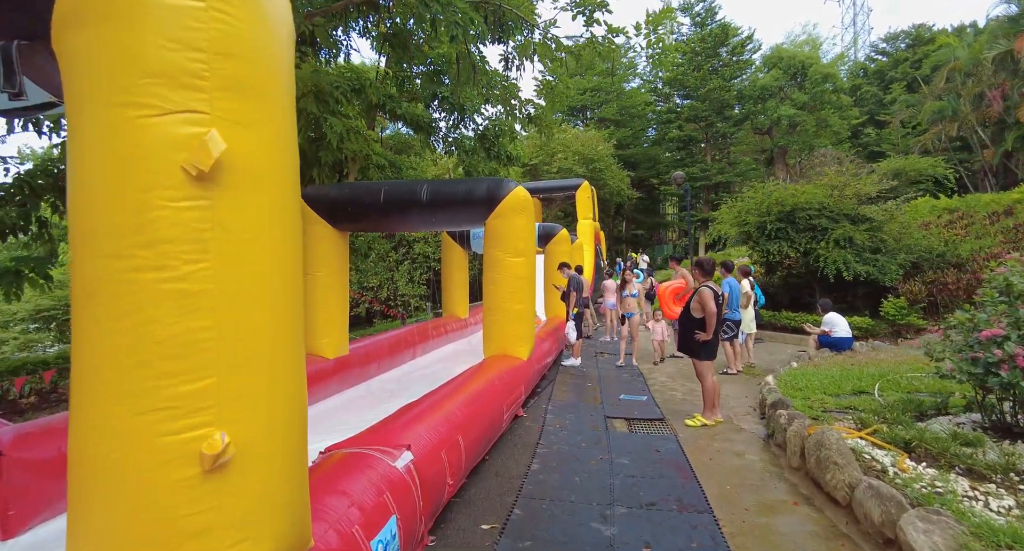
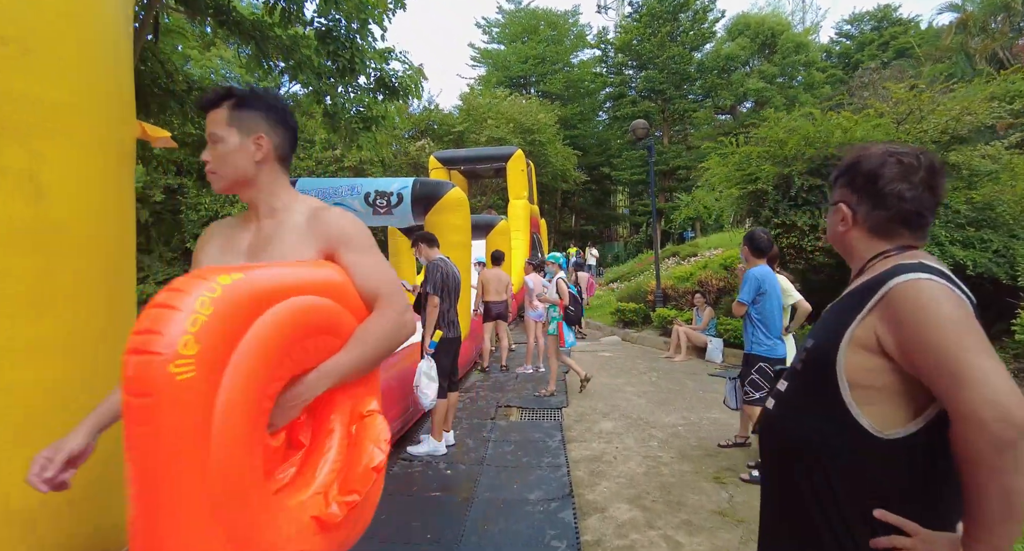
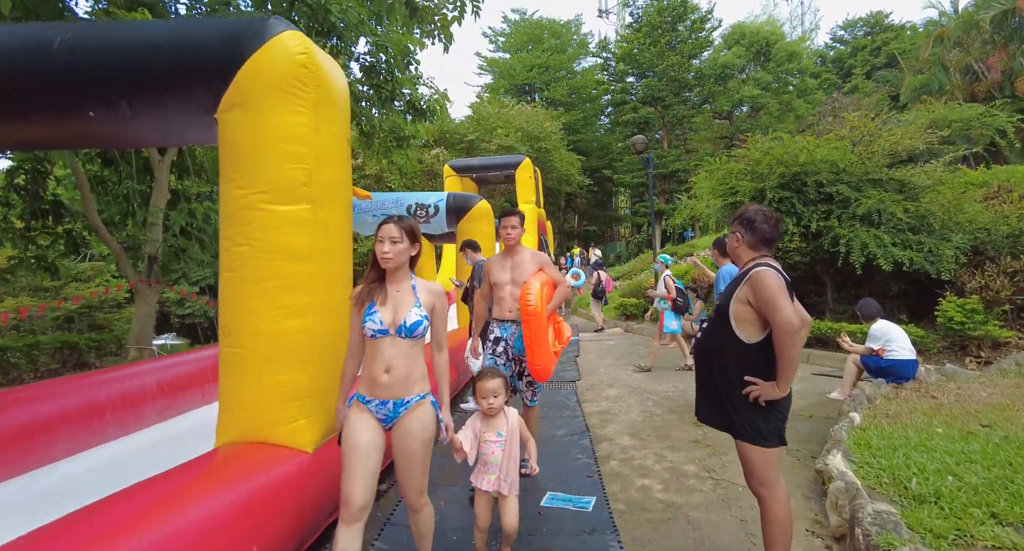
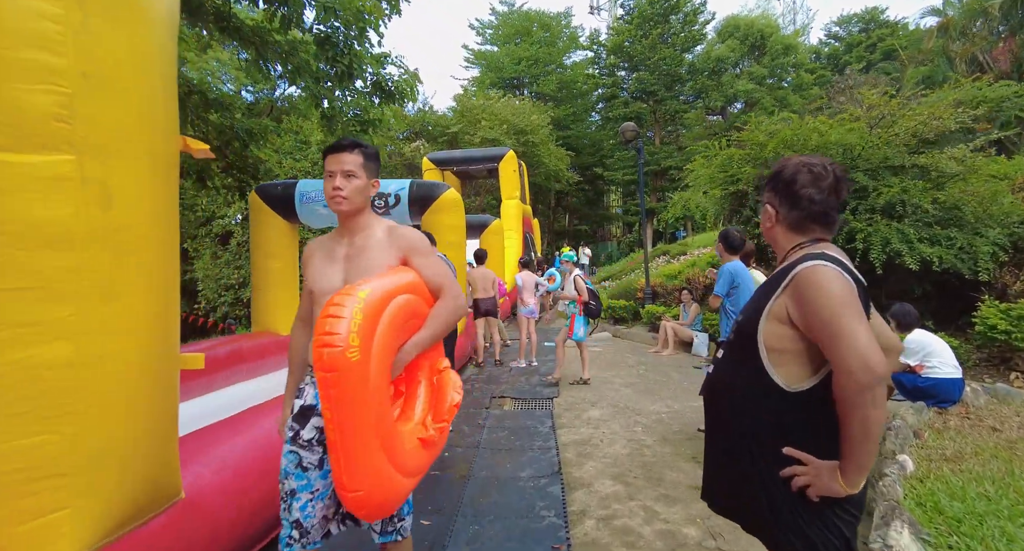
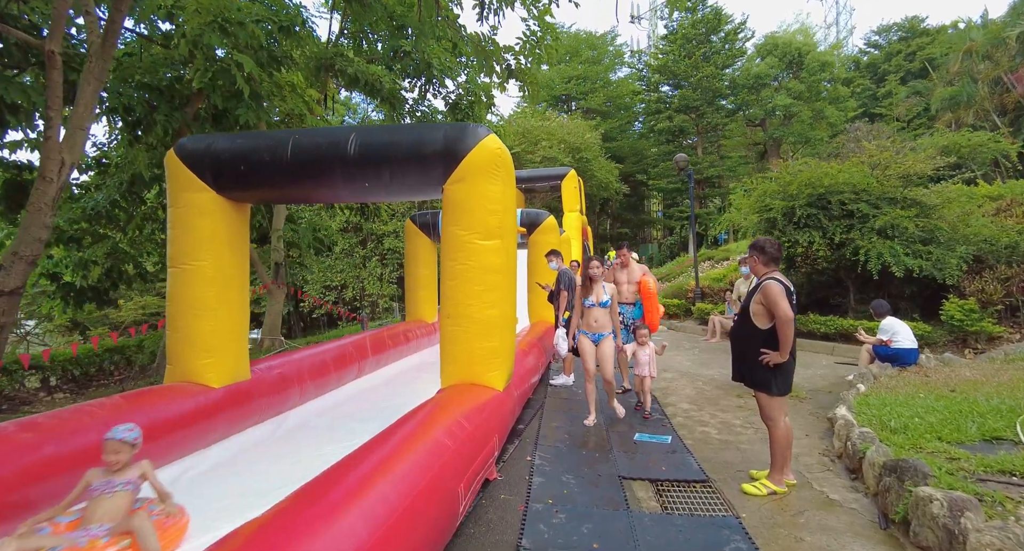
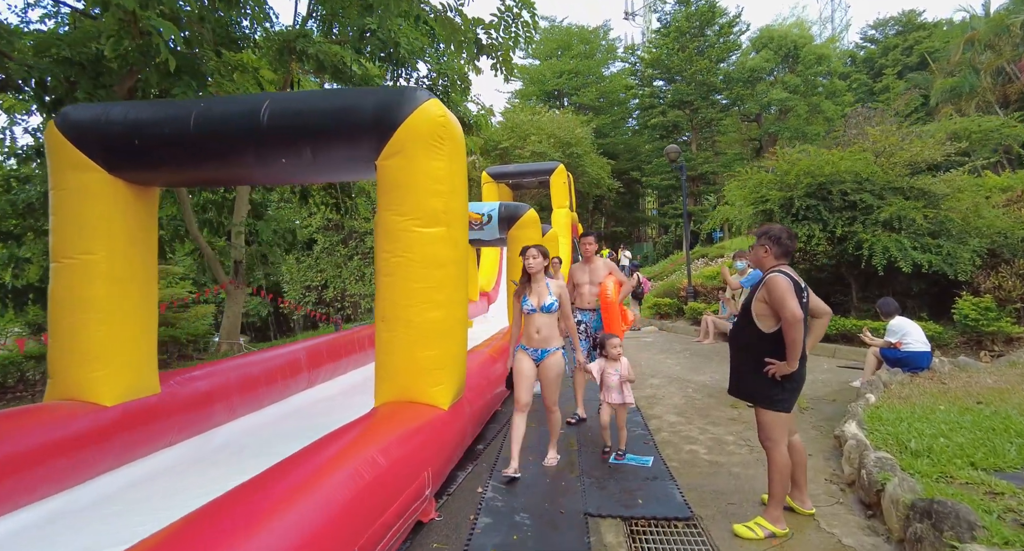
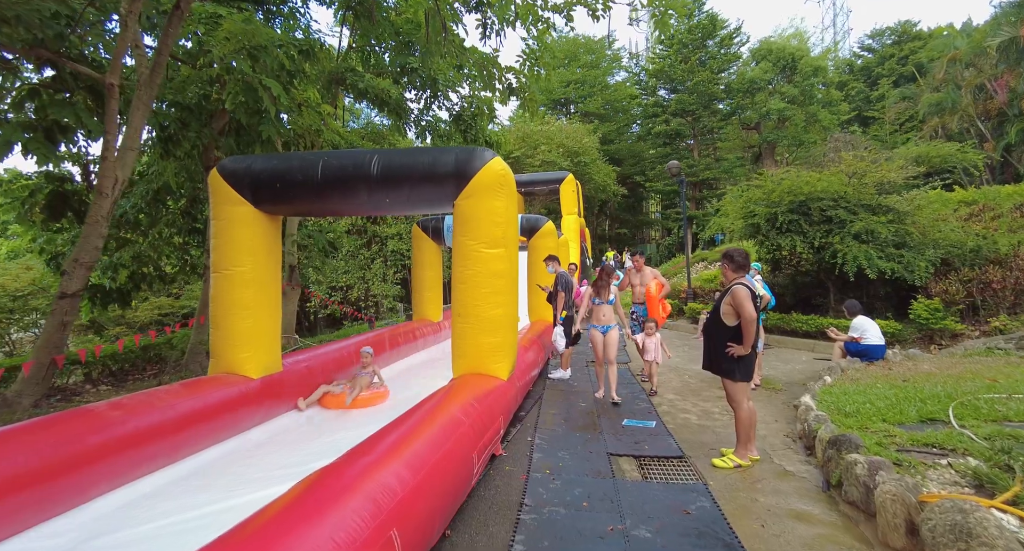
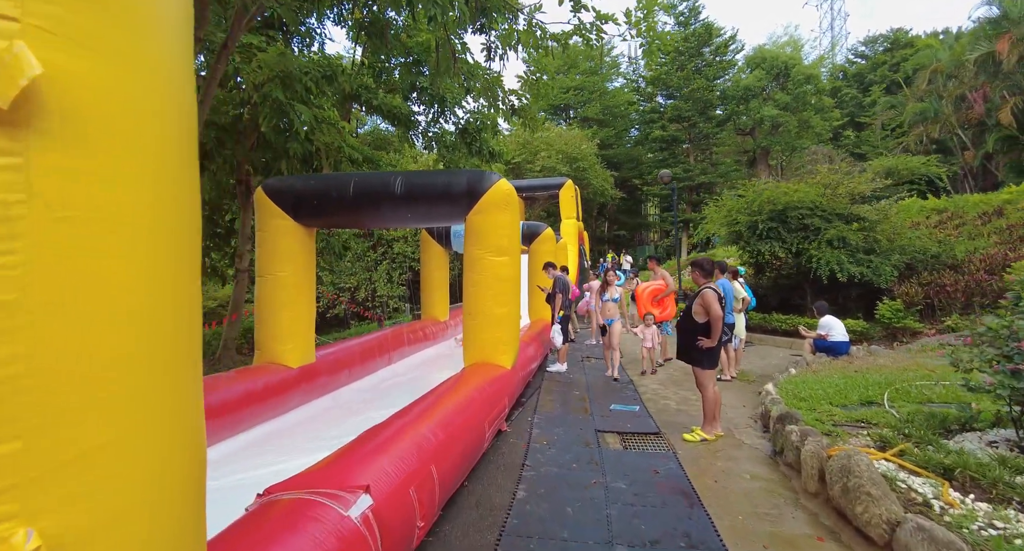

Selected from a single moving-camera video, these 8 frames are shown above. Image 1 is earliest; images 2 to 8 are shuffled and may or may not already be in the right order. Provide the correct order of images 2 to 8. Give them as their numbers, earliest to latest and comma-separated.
8, 7, 5, 6, 3, 4, 2
